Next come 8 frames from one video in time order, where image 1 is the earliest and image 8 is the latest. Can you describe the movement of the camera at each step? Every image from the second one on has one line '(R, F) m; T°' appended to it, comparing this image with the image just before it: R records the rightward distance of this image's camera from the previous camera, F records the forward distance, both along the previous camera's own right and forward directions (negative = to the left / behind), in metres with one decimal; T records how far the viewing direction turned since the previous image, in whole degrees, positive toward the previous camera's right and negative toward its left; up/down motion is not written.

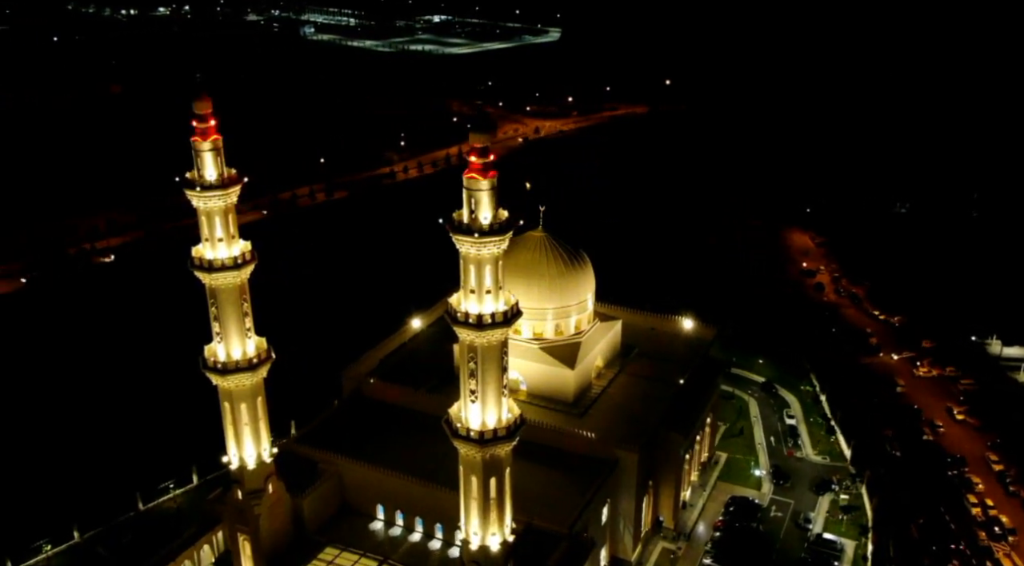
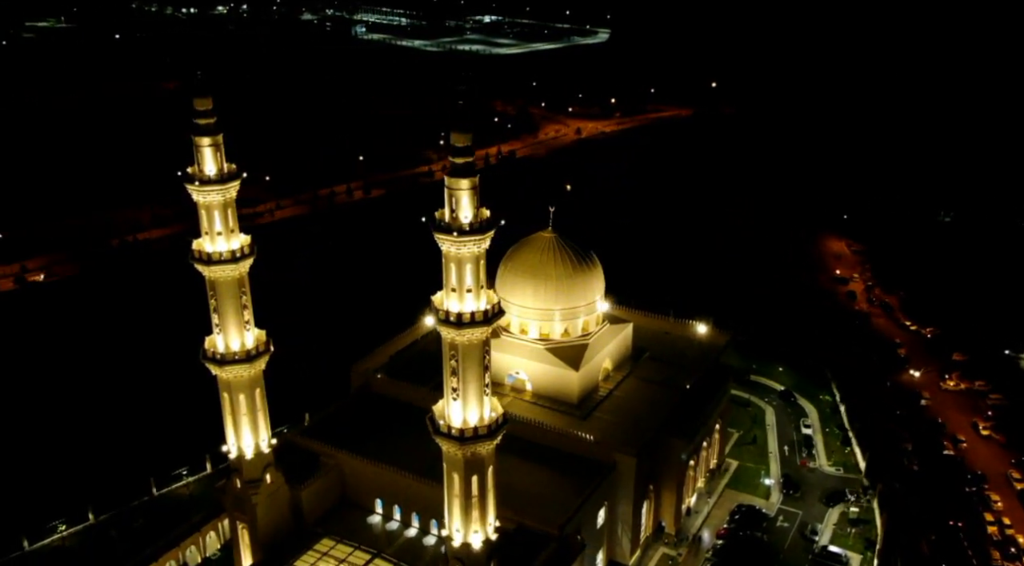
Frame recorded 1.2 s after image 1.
(+1.4, 0.0) m; -3°
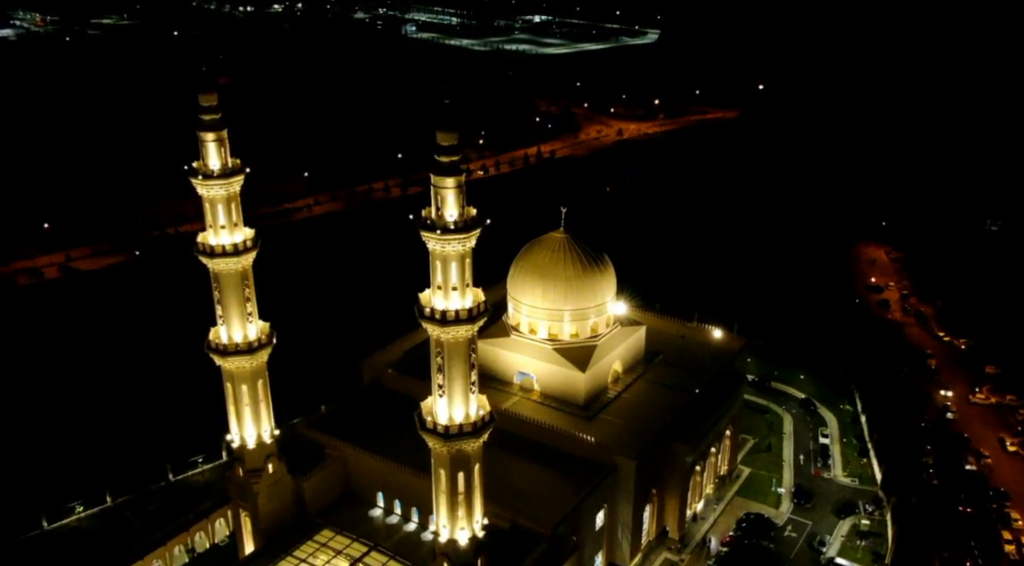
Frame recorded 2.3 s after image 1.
(+1.3, 0.0) m; -3°
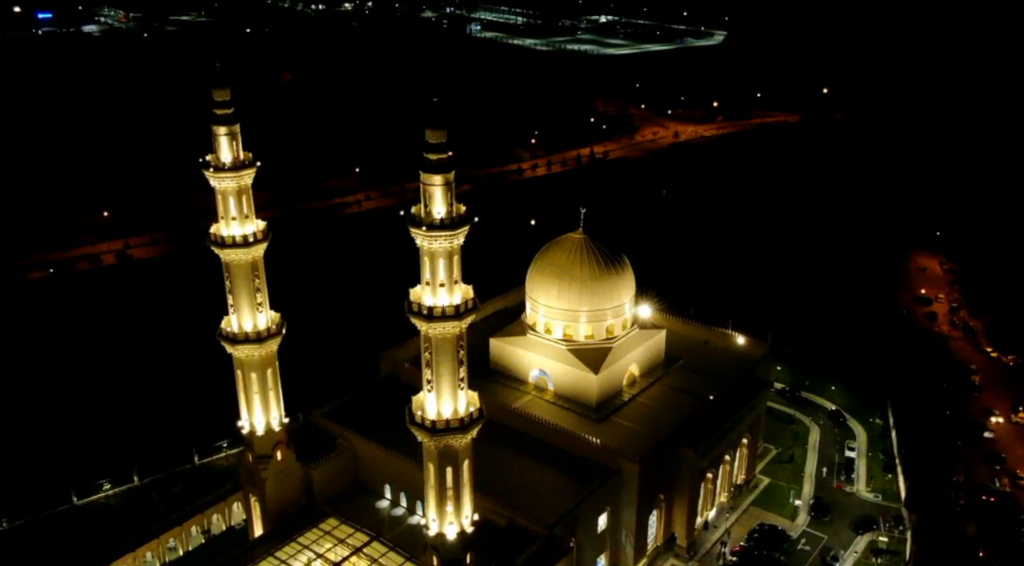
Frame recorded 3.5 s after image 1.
(+1.5, 0.0) m; -4°
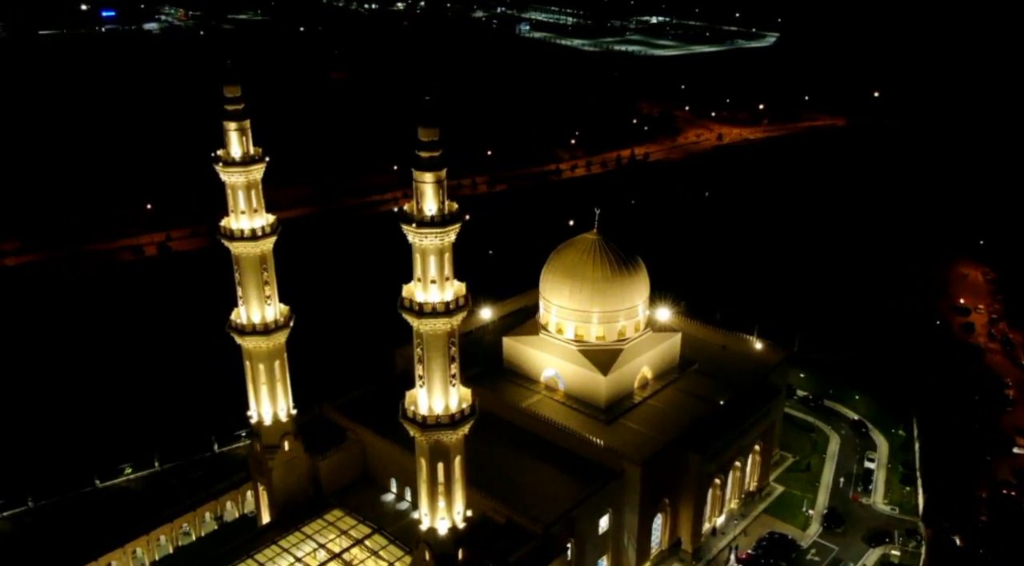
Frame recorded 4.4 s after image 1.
(+1.2, 0.0) m; -3°
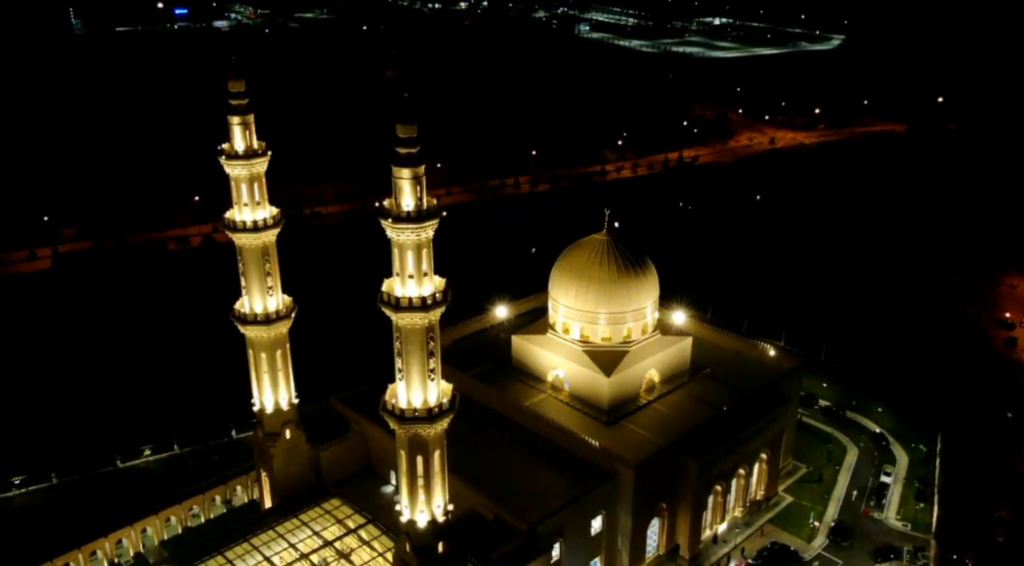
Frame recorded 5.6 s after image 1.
(+1.7, 0.0) m; -4°
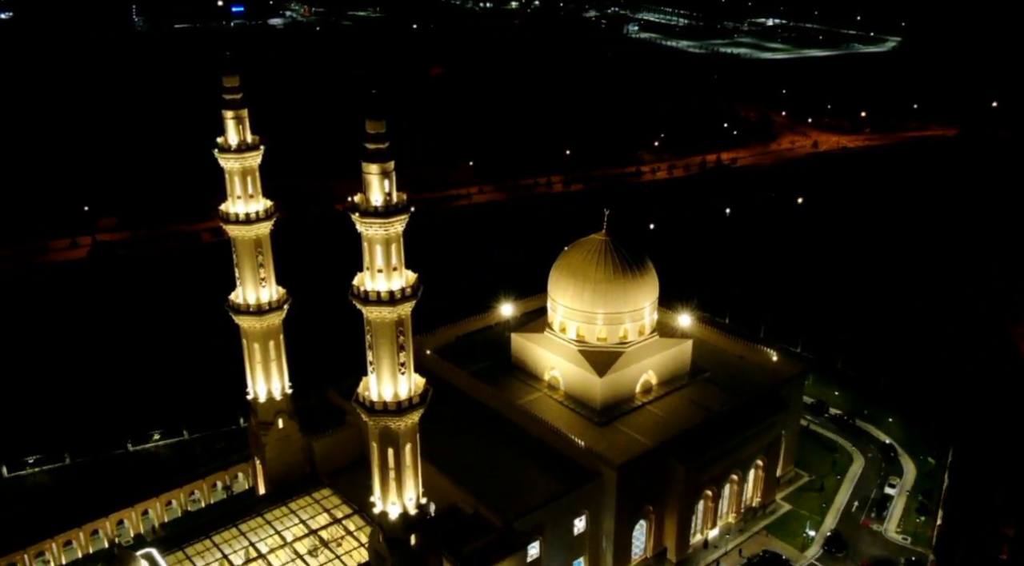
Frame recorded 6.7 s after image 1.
(+1.7, -0.1) m; -3°
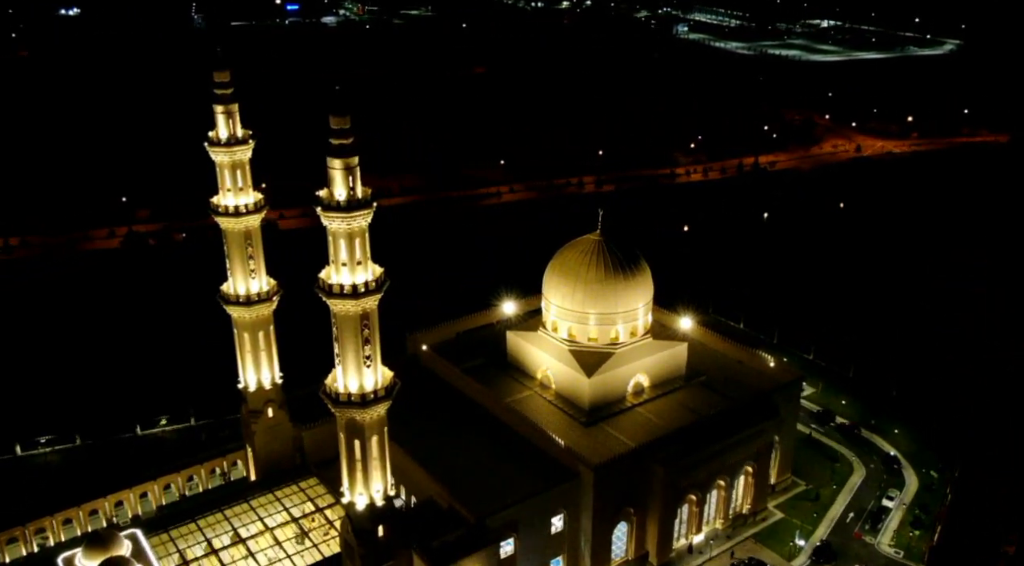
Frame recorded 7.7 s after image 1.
(+1.9, -0.1) m; -3°
